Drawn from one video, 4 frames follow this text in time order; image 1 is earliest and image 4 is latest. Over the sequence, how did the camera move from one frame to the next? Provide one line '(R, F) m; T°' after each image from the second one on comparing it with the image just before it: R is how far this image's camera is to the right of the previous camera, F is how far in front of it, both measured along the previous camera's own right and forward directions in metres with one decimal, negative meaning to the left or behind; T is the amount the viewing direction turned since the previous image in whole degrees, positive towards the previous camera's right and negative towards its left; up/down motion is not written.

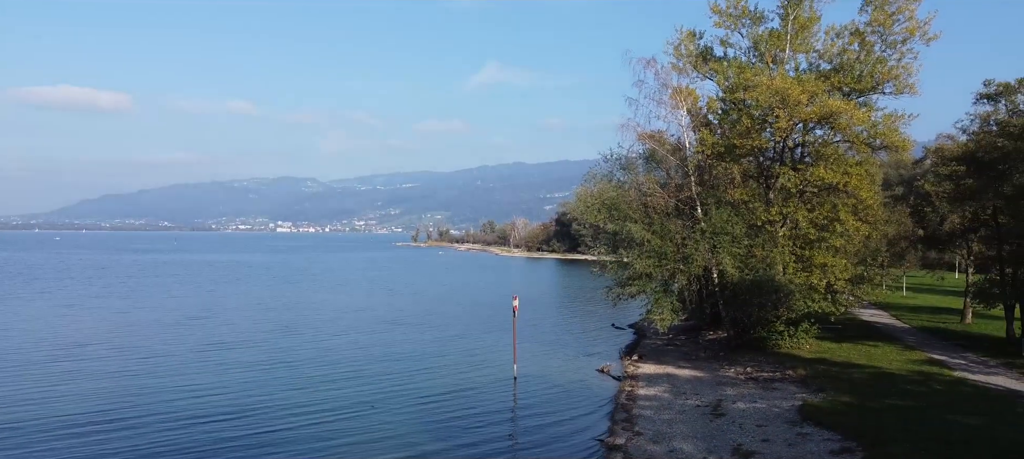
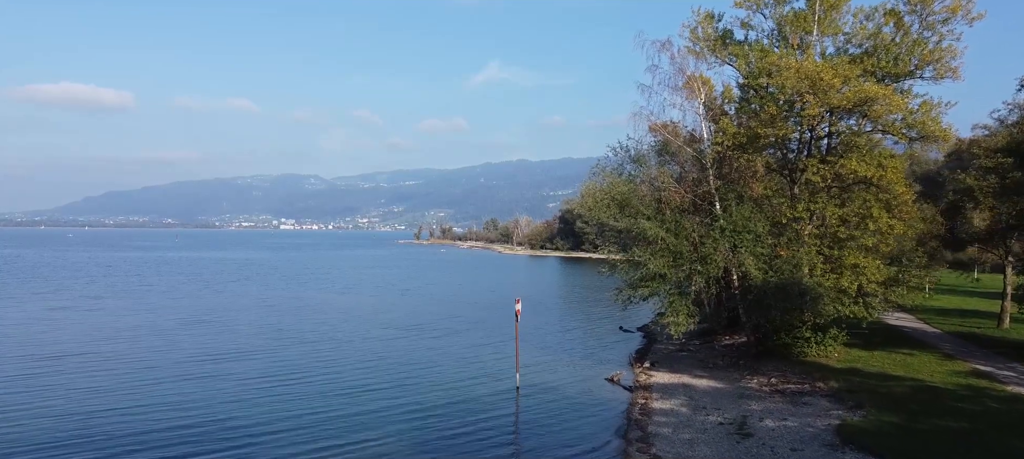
(0.0, +2.1) m; 0°
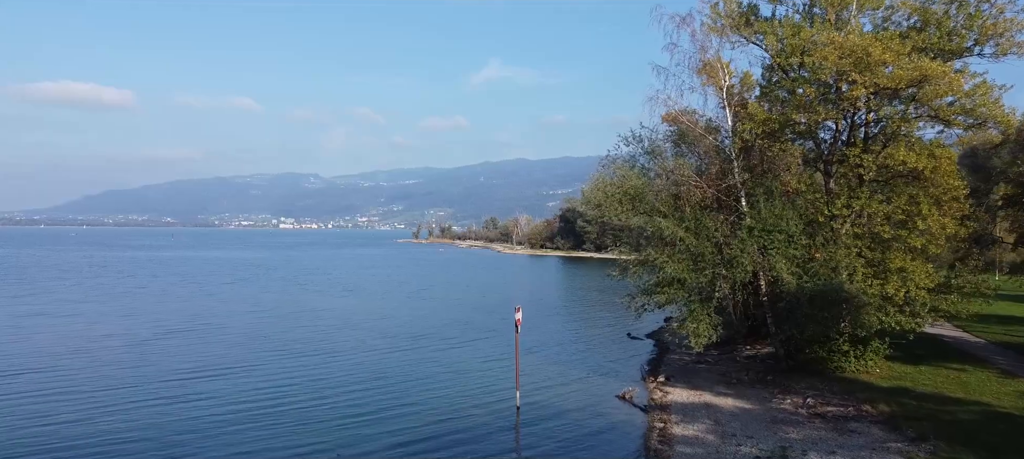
(0.0, +2.8) m; 0°
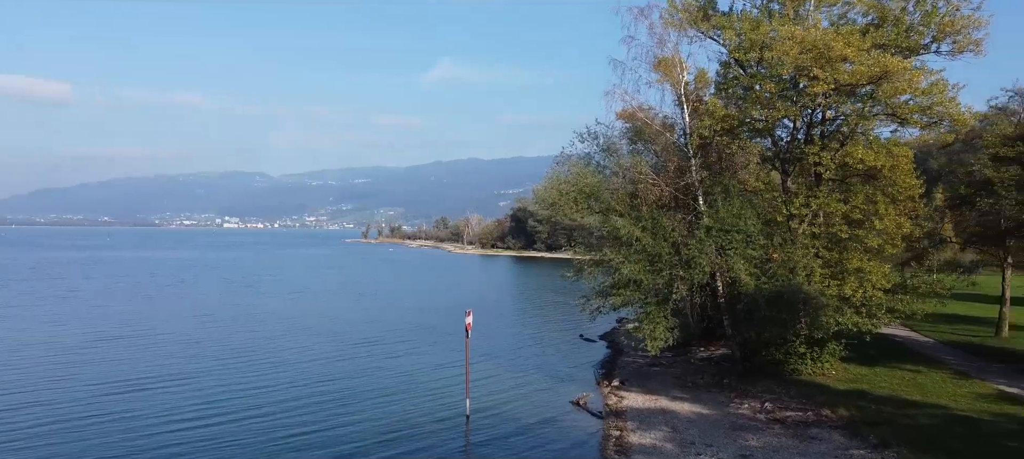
(+0.1, +1.1) m; +4°
